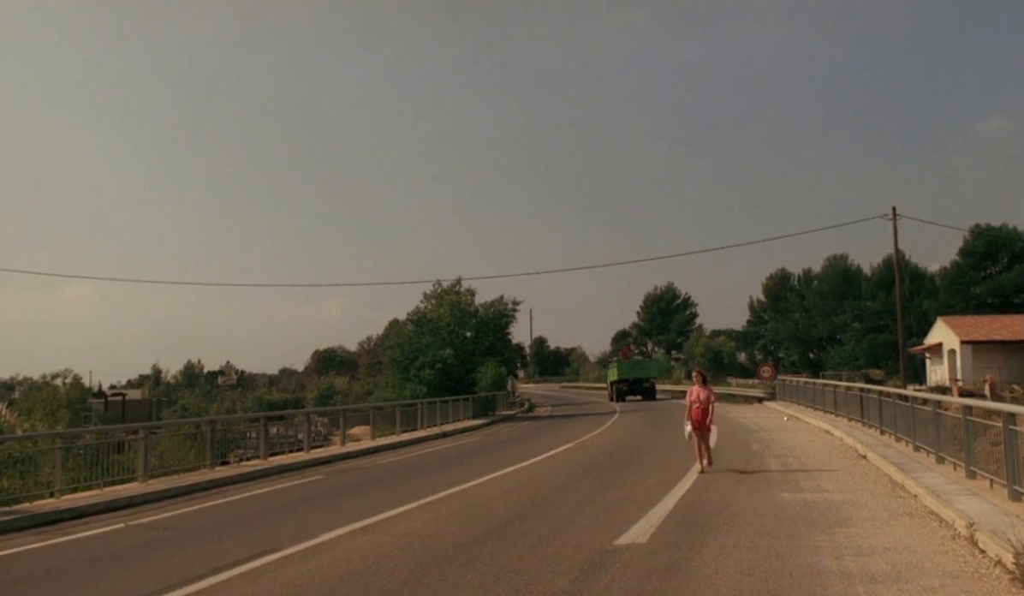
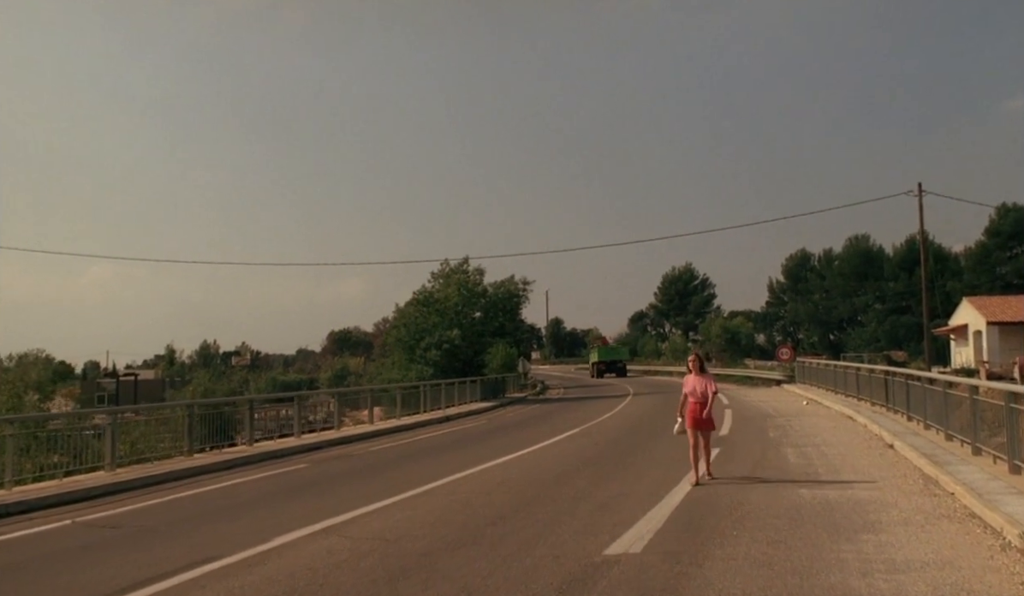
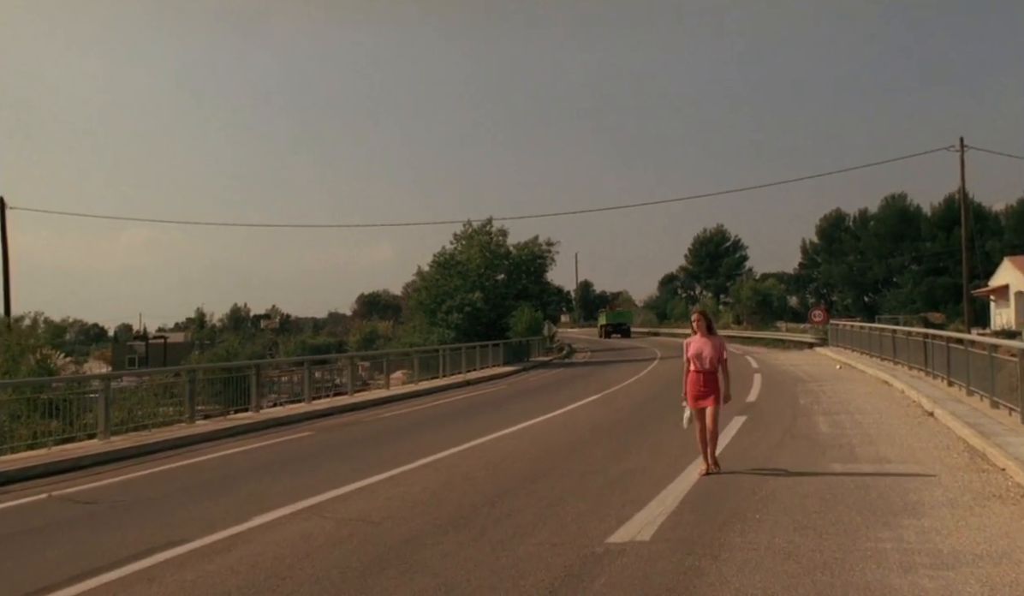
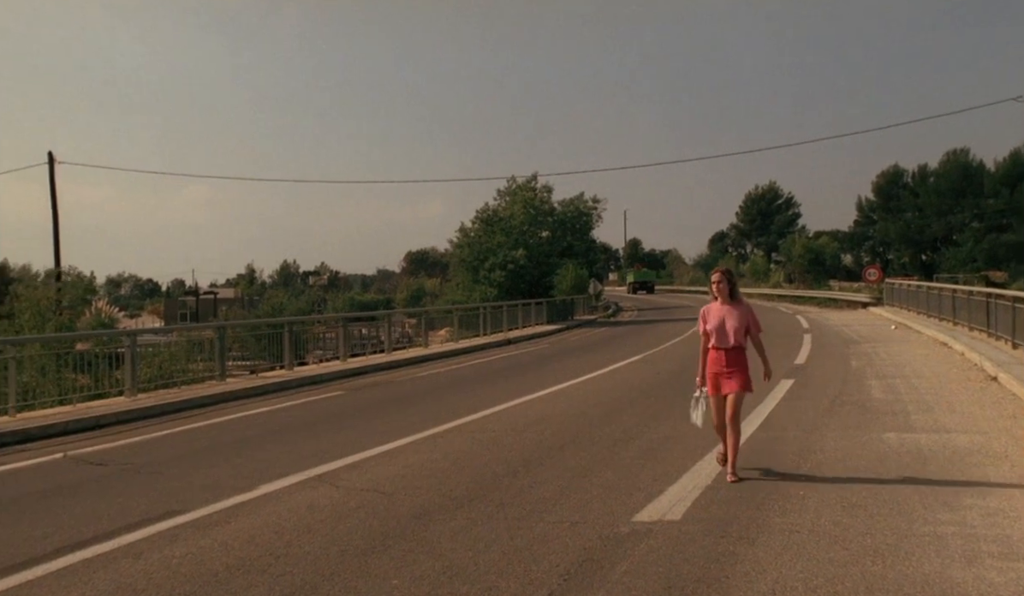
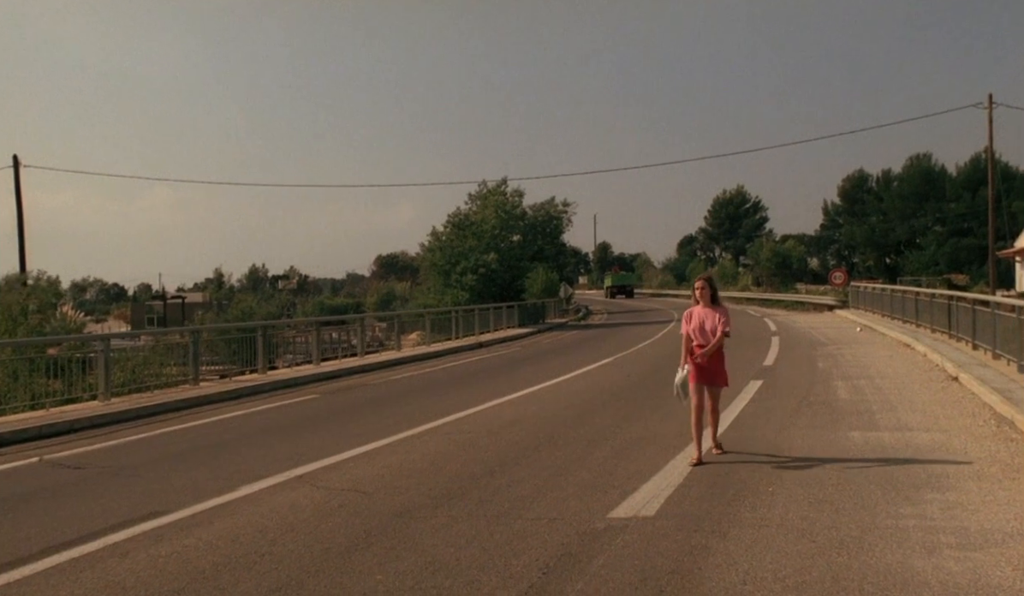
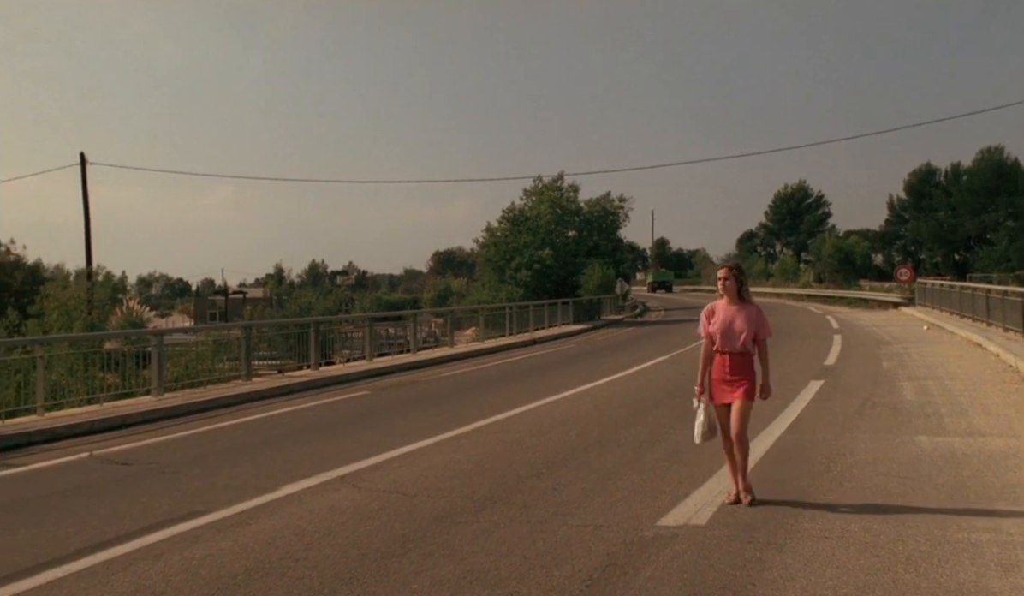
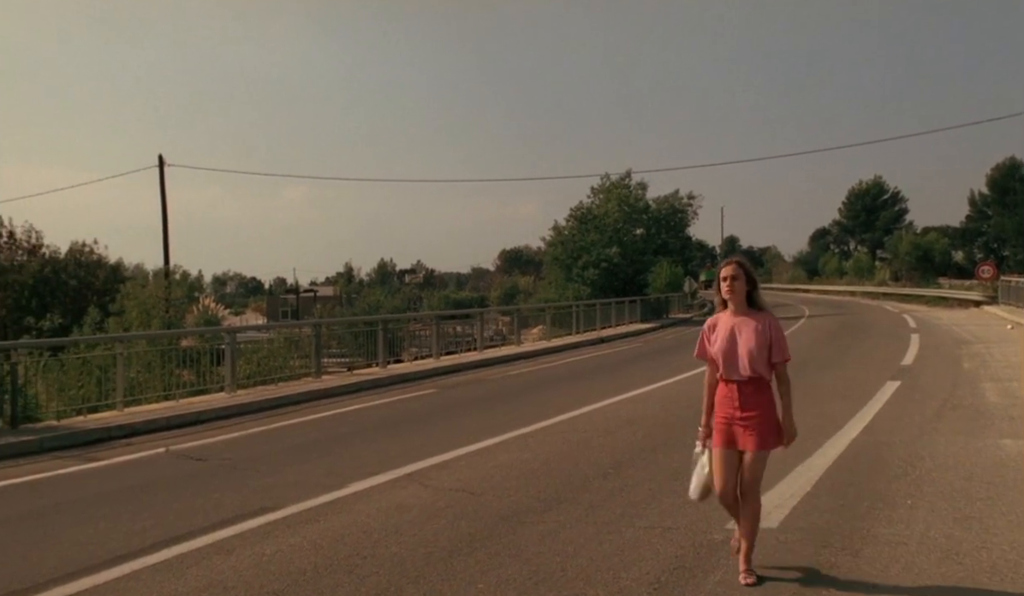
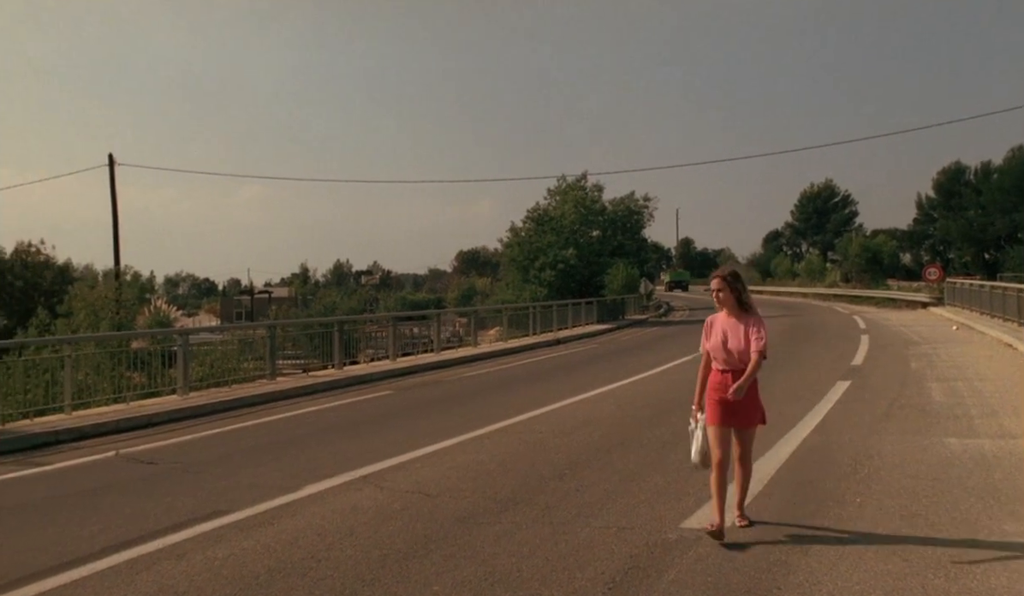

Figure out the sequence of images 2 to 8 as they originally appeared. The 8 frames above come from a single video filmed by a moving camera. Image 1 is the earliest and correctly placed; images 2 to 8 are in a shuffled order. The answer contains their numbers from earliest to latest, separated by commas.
2, 3, 5, 4, 6, 8, 7
